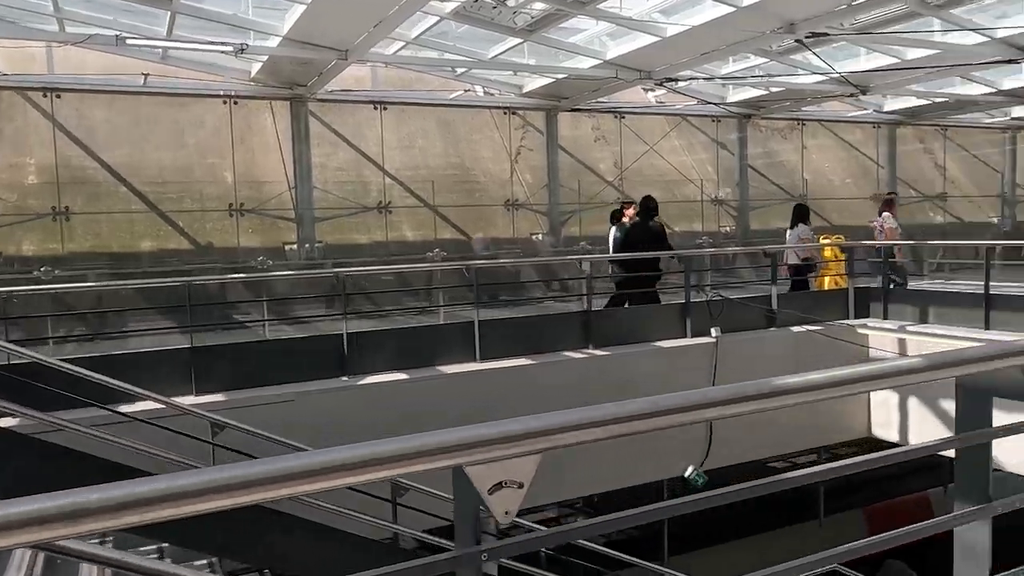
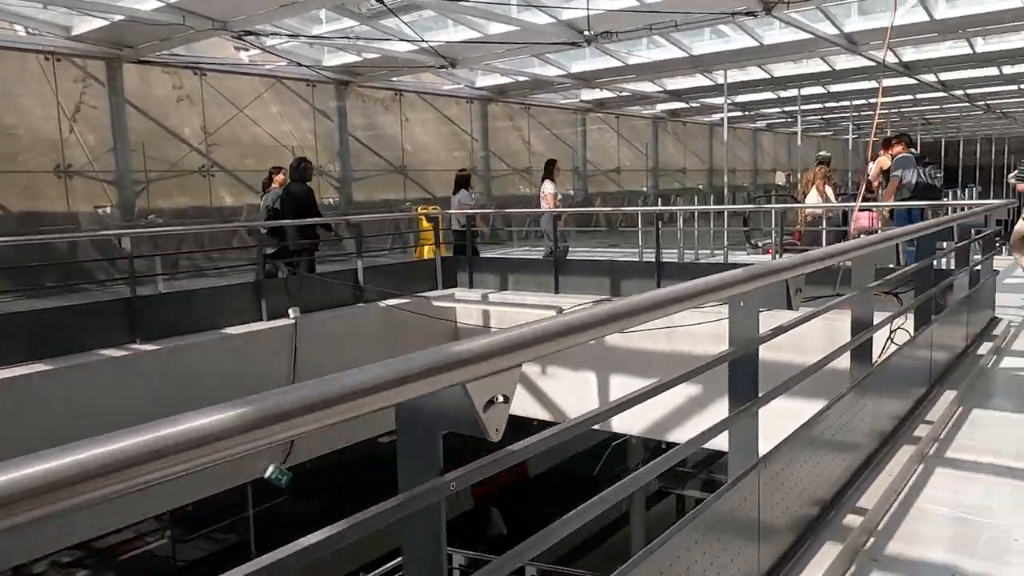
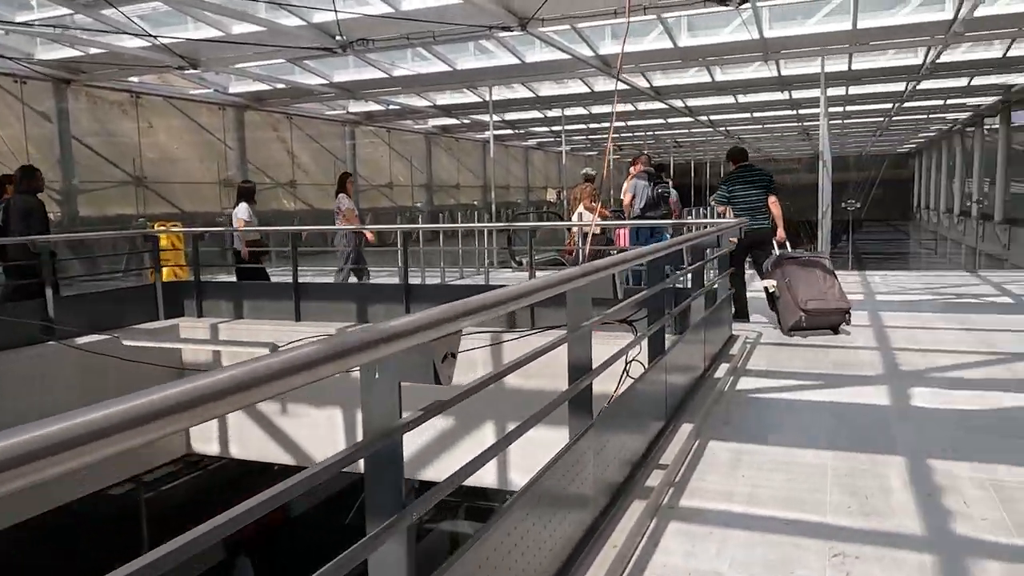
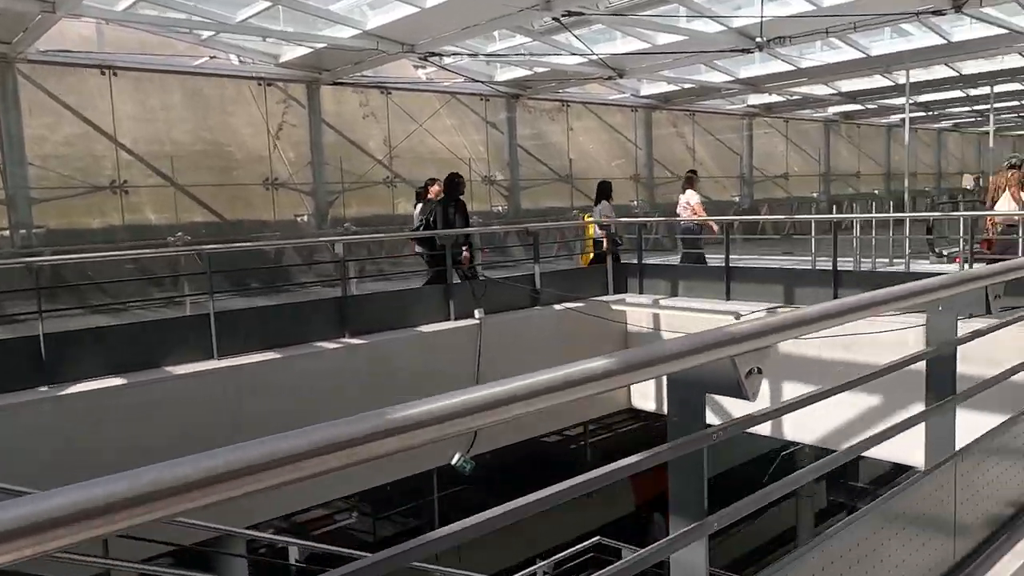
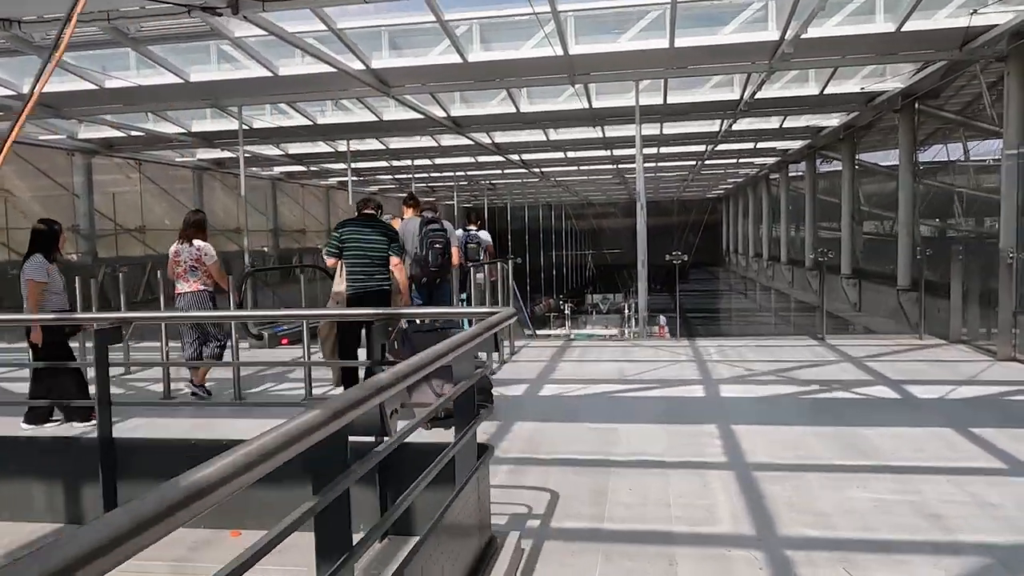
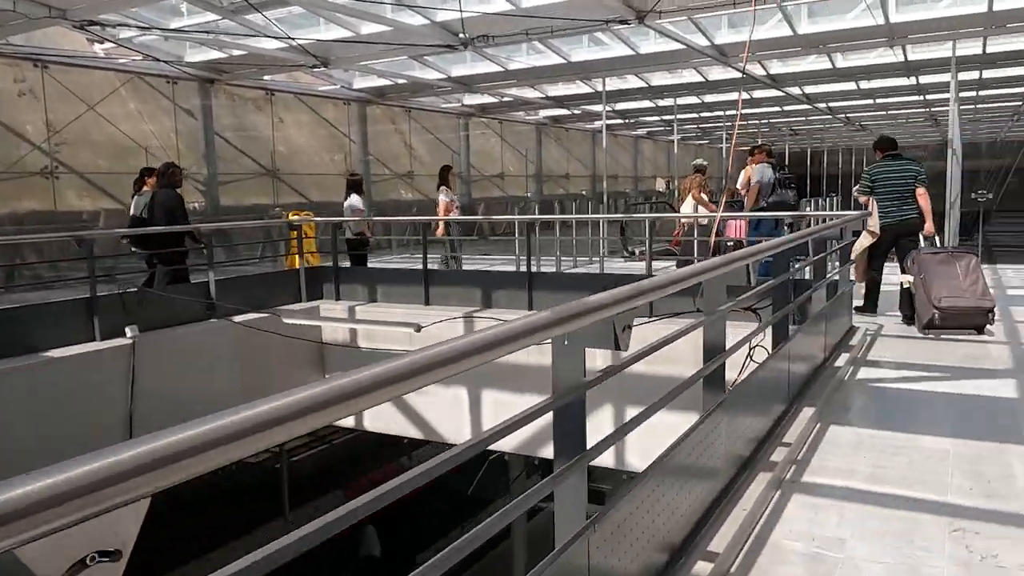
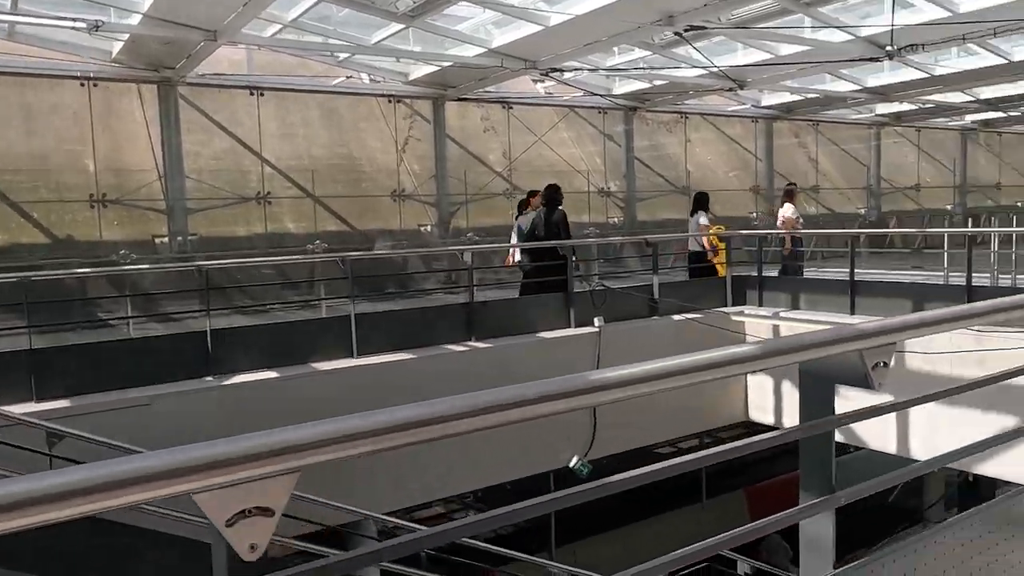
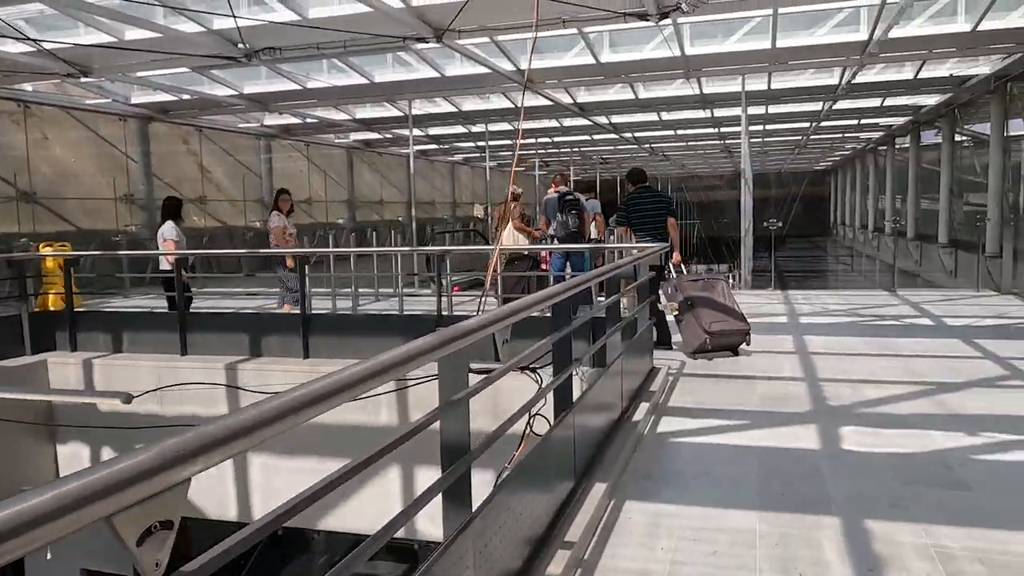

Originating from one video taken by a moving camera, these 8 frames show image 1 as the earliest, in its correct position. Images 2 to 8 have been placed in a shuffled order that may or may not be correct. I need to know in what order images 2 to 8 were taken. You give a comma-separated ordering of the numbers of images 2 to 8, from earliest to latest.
7, 4, 2, 6, 3, 8, 5
